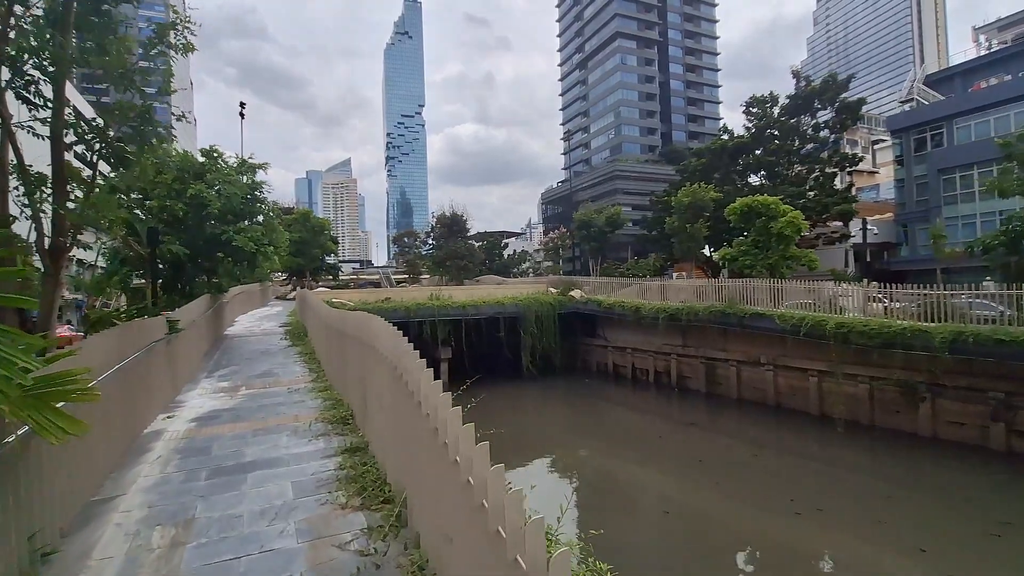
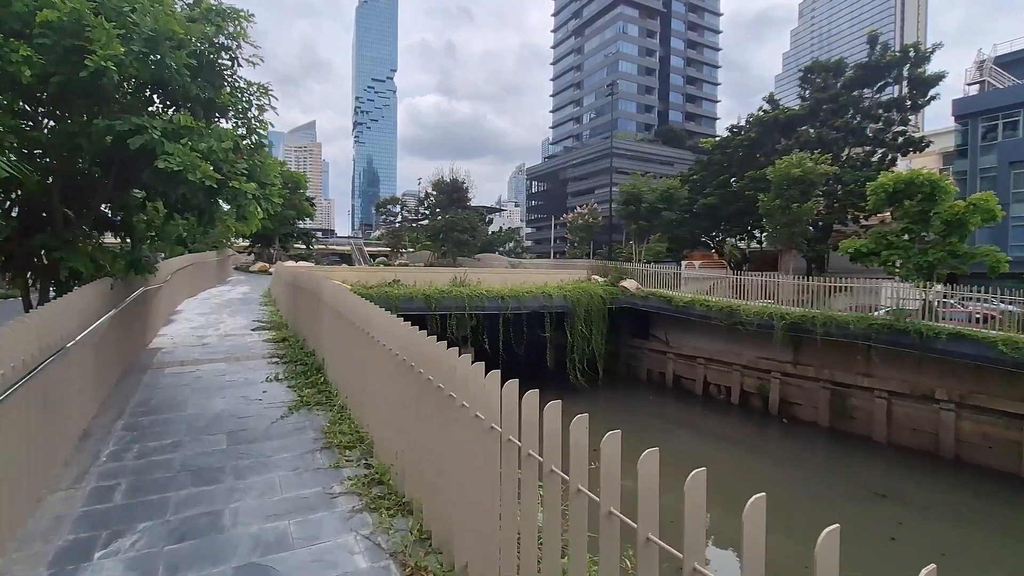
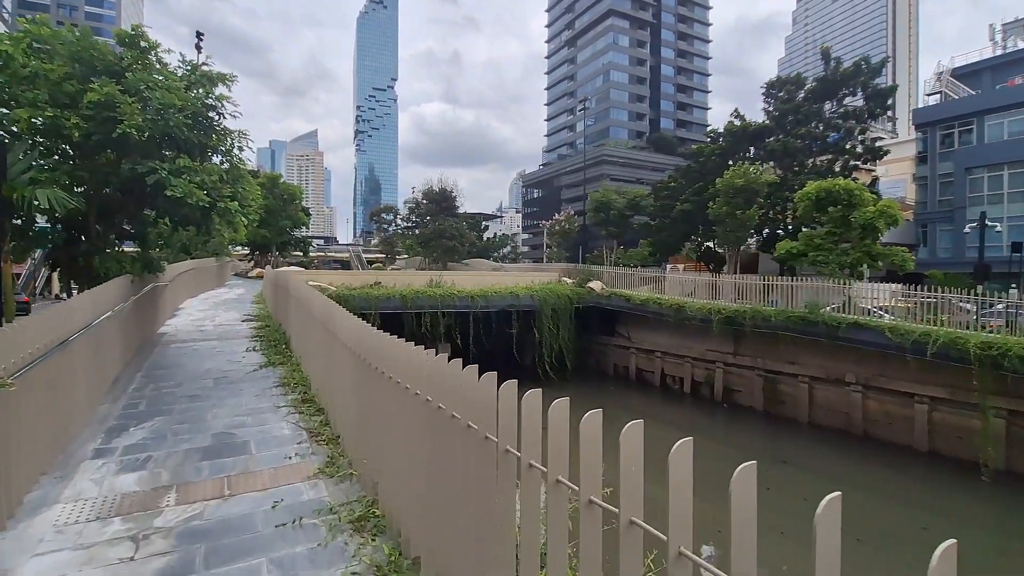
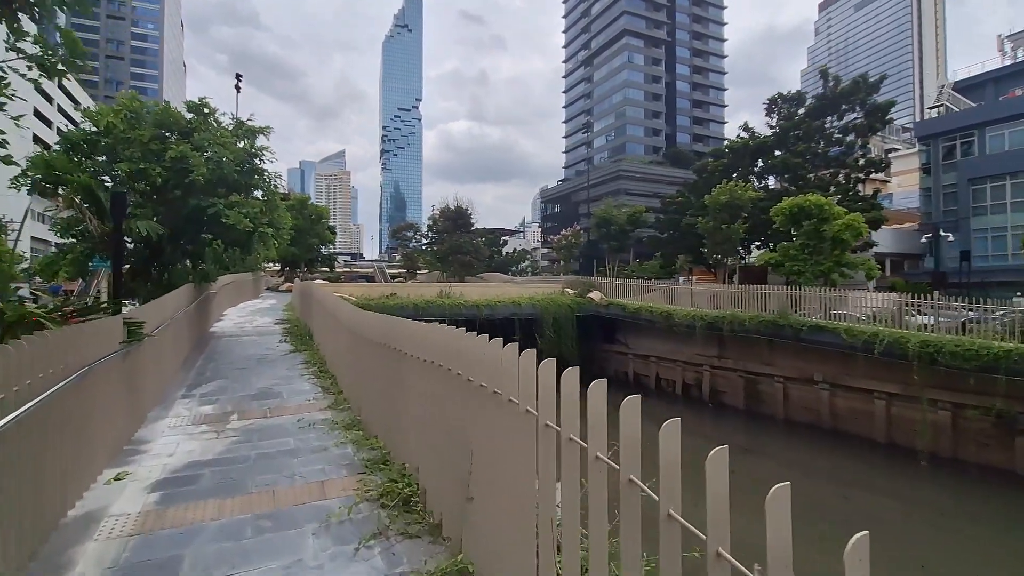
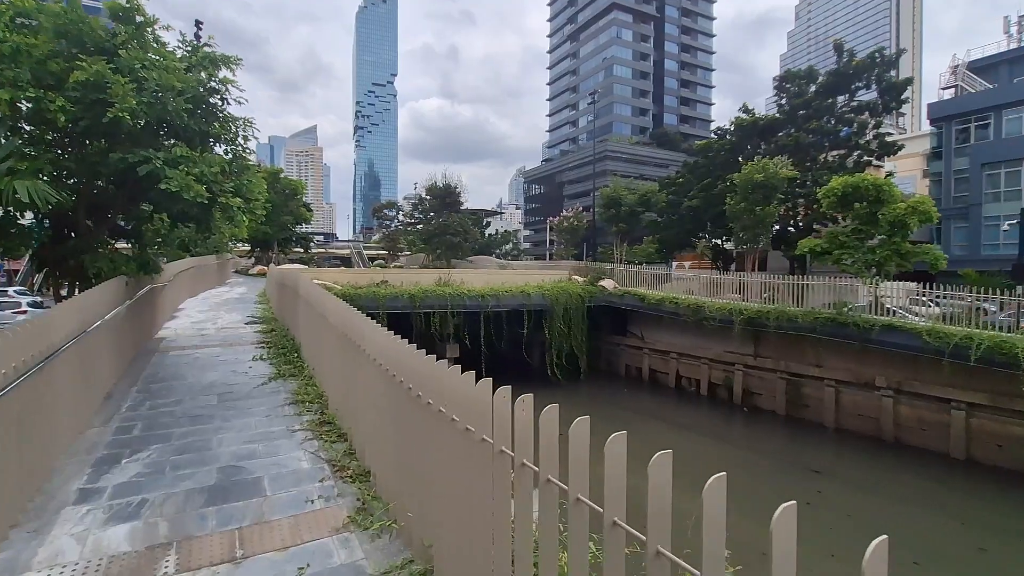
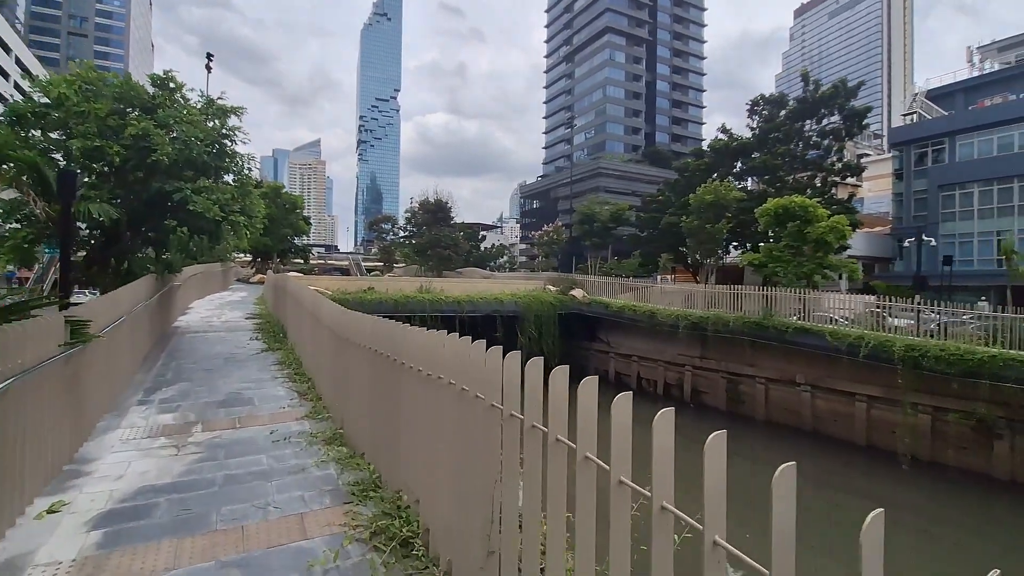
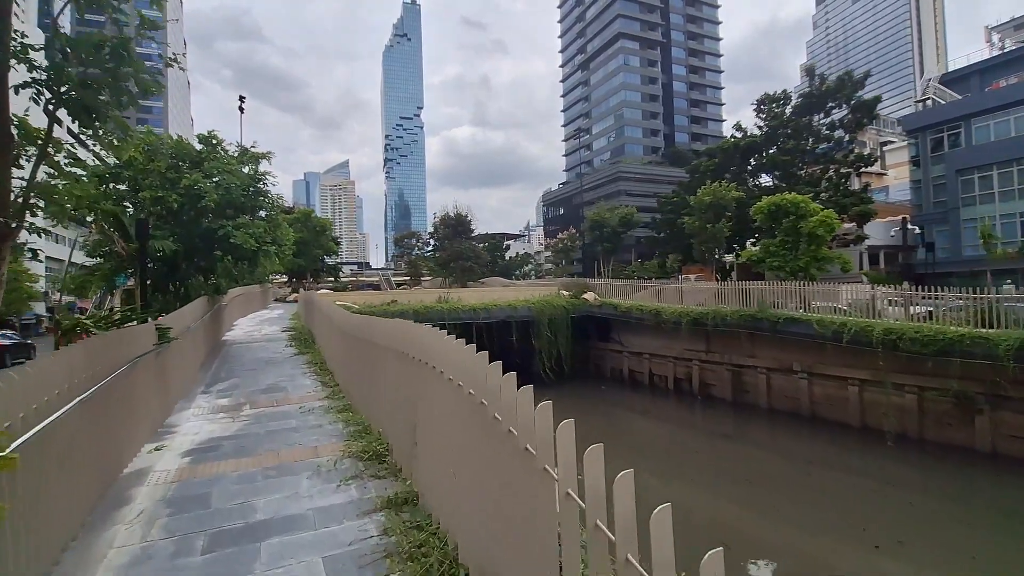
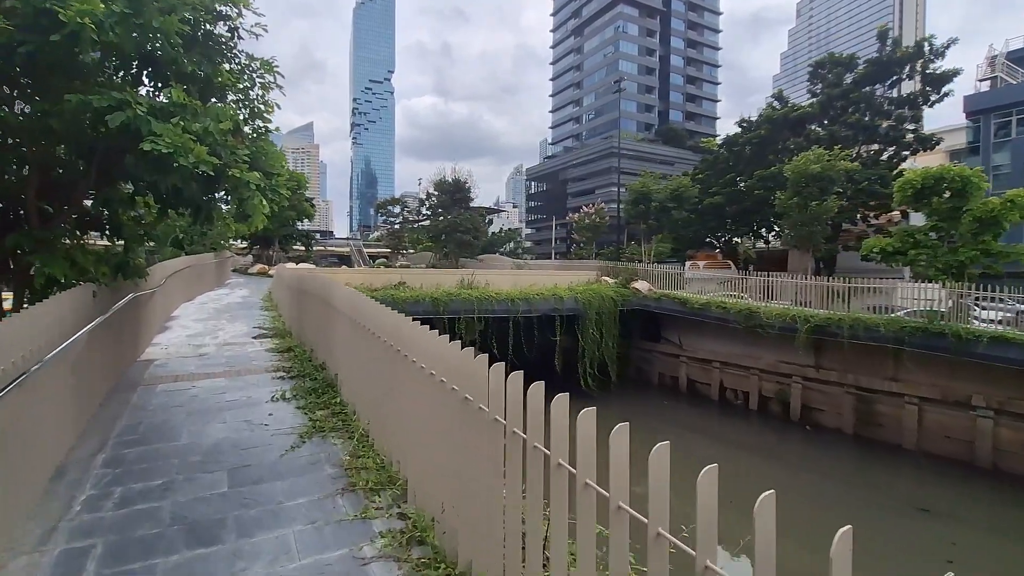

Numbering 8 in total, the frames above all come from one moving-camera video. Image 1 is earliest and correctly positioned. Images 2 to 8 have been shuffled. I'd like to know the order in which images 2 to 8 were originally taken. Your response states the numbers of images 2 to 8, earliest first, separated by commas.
7, 4, 6, 3, 5, 2, 8
